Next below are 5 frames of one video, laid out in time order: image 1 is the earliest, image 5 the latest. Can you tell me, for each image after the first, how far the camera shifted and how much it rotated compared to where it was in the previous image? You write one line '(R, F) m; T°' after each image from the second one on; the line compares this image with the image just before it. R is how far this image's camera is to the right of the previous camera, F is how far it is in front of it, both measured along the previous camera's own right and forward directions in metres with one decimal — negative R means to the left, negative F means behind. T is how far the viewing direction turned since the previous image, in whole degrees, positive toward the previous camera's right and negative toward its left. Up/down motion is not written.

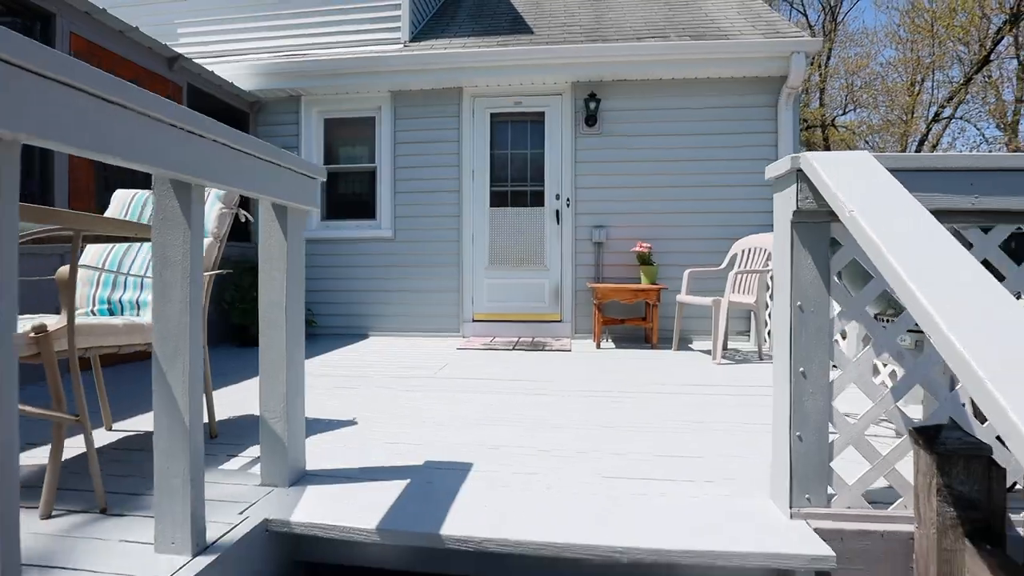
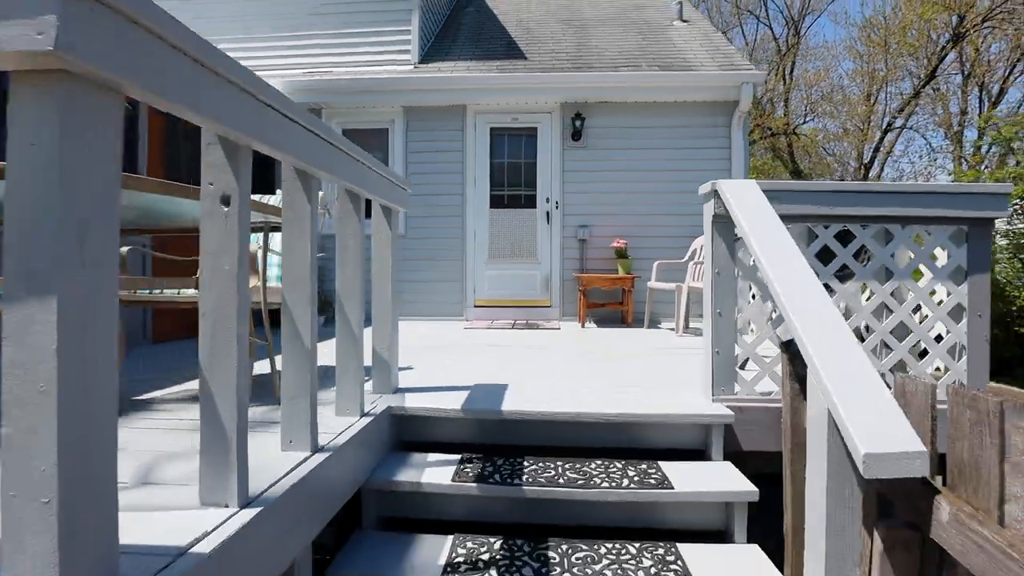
(-0.3, -0.8) m; +3°
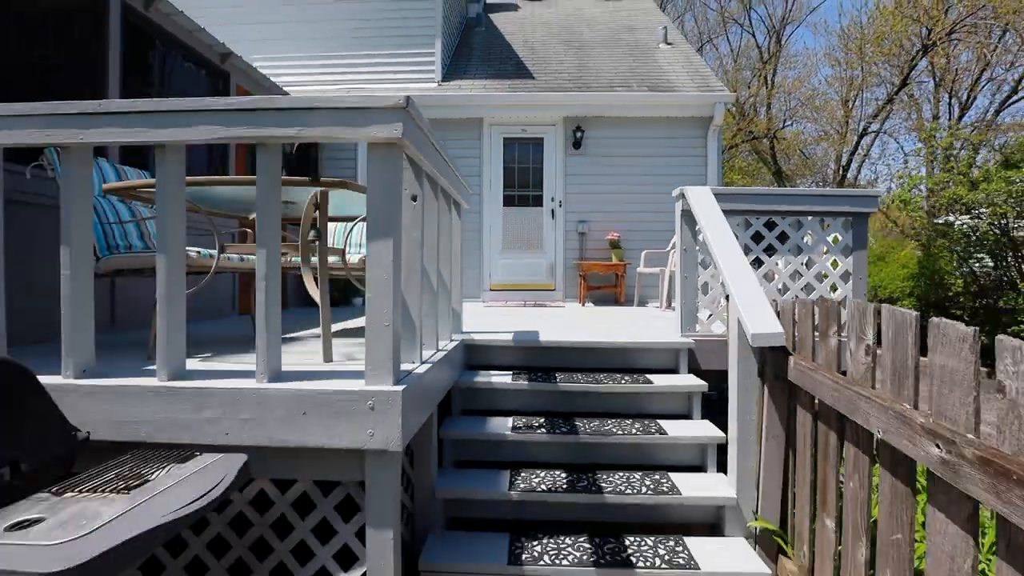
(-0.3, -1.0) m; +1°
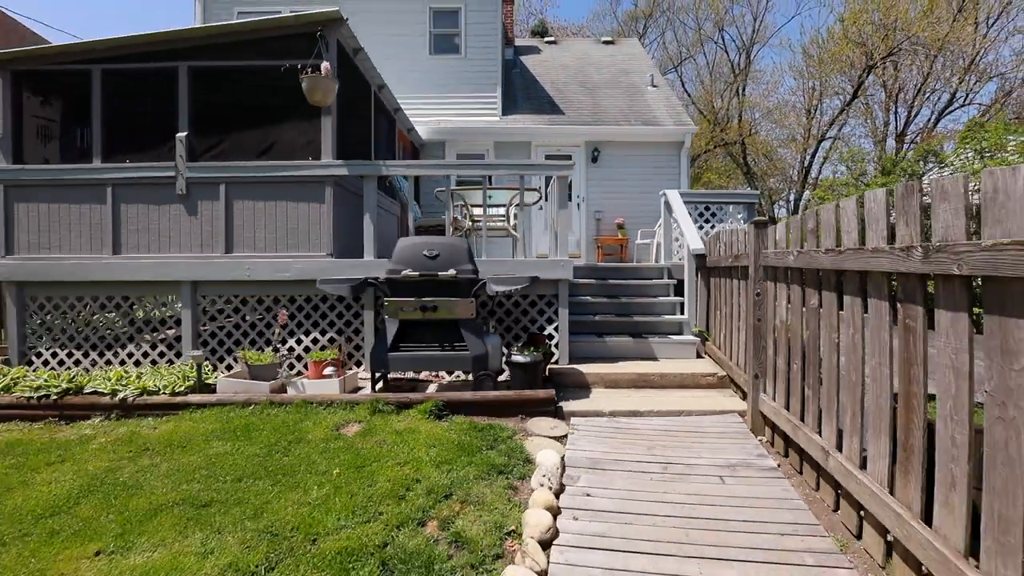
(-1.2, -3.4) m; +2°
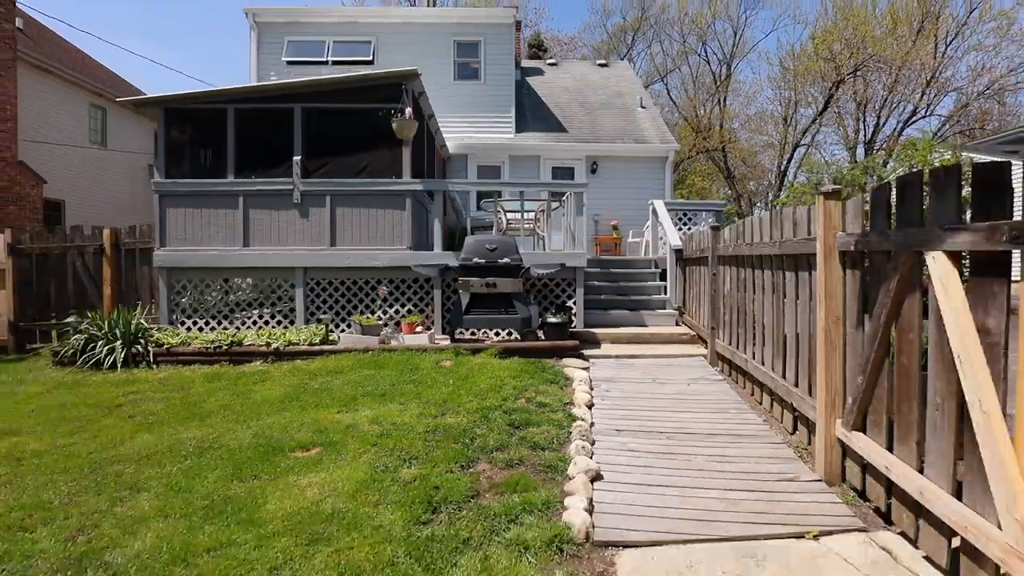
(-0.7, -2.0) m; +2°
